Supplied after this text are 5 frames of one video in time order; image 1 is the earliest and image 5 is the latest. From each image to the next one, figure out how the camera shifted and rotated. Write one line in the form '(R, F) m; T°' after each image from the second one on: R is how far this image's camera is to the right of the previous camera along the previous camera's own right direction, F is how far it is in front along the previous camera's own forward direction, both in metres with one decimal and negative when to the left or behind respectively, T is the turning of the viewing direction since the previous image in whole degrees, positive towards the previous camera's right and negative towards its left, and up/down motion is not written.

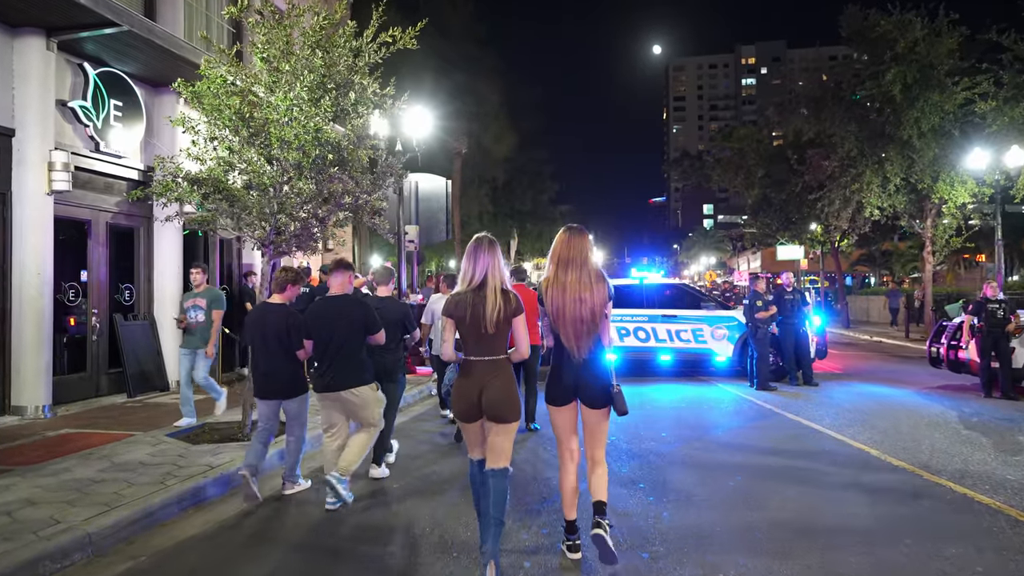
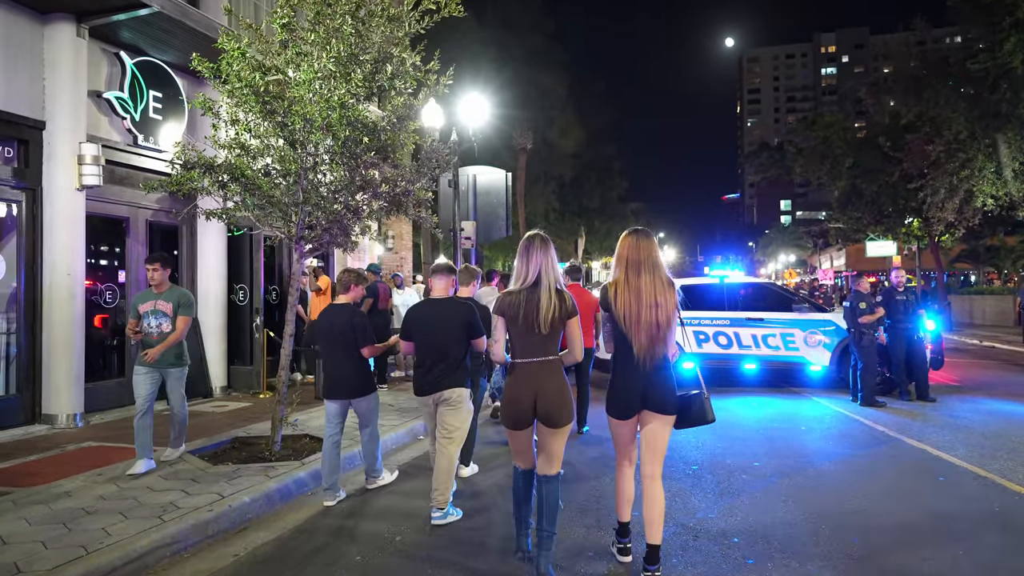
(+0.1, +1.1) m; -6°
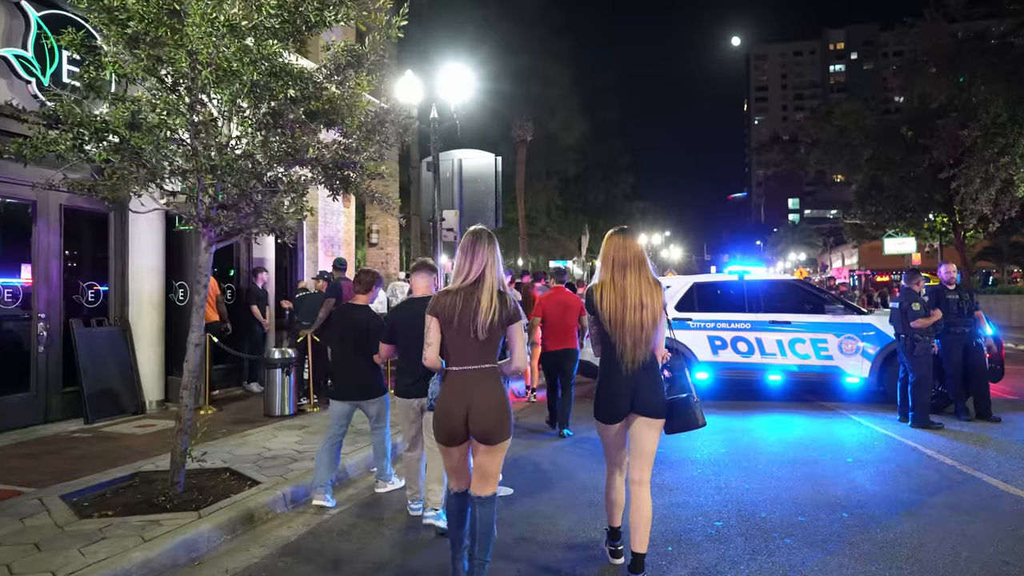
(+0.3, +1.6) m; 0°
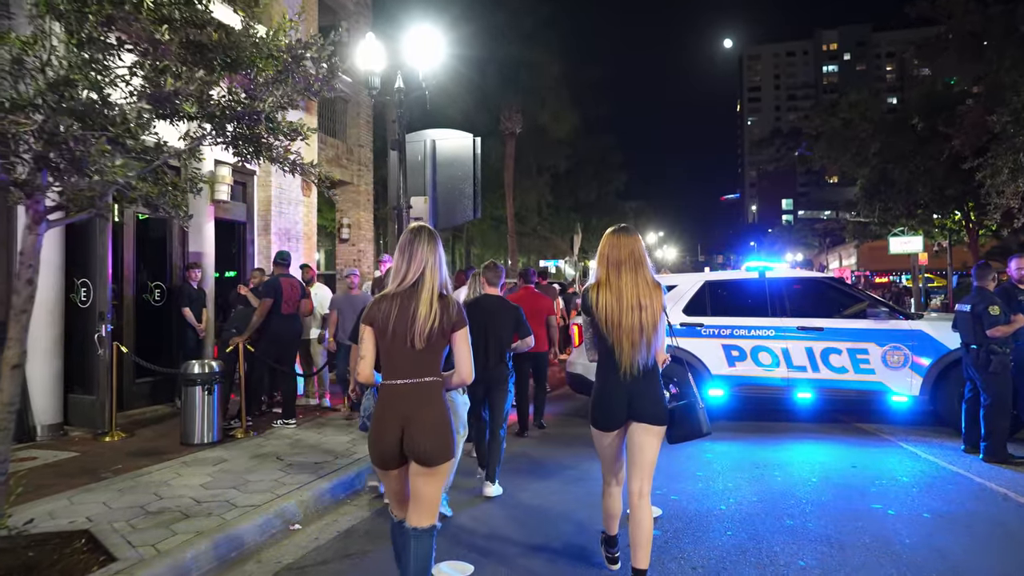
(+0.2, +1.6) m; +1°
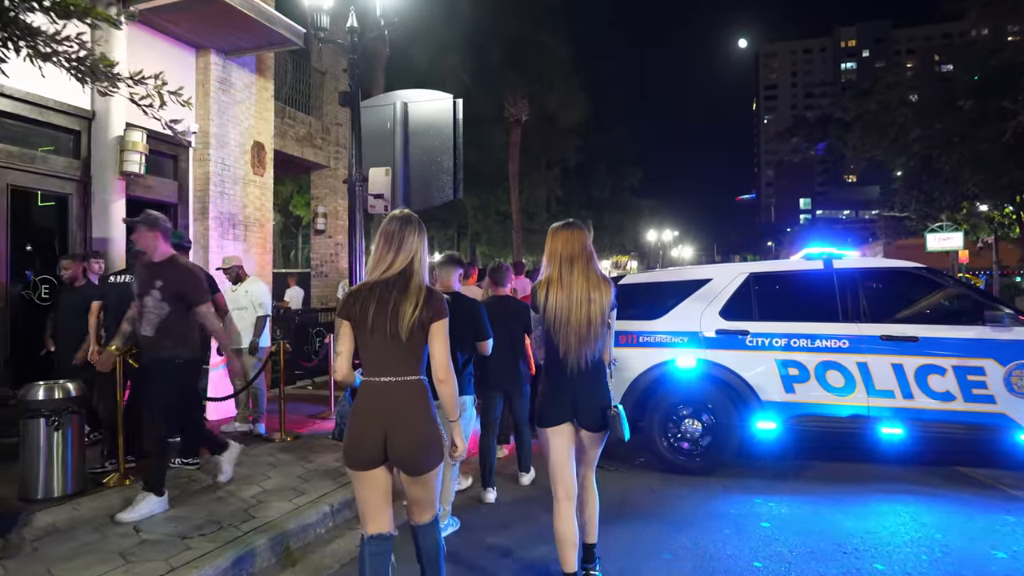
(+0.3, +2.1) m; -1°
